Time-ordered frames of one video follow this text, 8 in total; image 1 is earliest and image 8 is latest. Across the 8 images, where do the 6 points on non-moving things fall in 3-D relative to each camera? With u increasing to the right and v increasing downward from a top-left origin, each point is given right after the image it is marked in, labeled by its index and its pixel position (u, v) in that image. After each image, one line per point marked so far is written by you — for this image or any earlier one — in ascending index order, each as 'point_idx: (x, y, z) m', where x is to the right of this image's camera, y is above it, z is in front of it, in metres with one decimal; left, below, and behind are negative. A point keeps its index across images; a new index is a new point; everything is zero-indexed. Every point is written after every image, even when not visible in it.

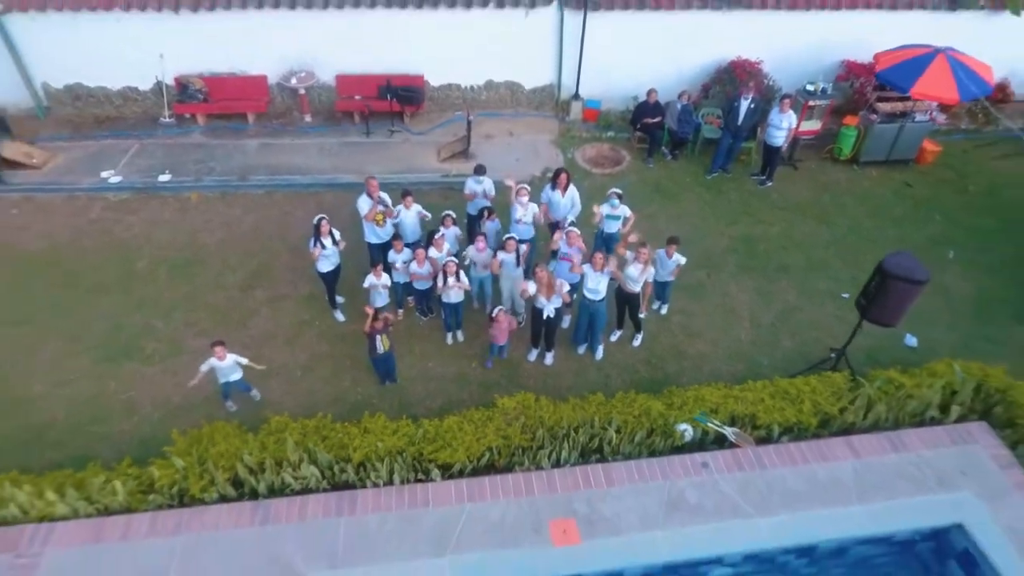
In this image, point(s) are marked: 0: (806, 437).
0: (+2.4, -1.2, +5.3) m
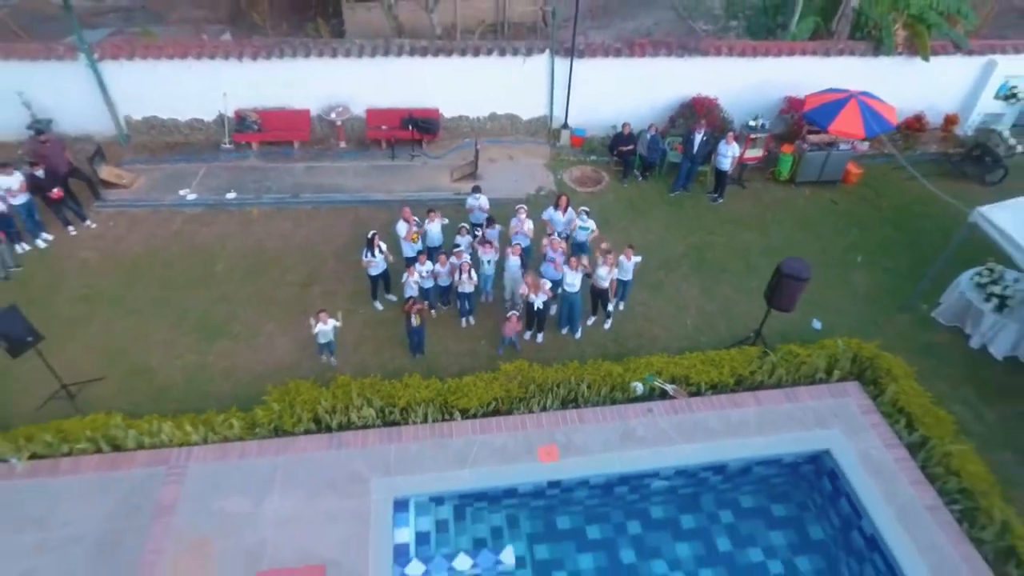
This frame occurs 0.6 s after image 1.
0: (+2.4, -1.1, +7.3) m
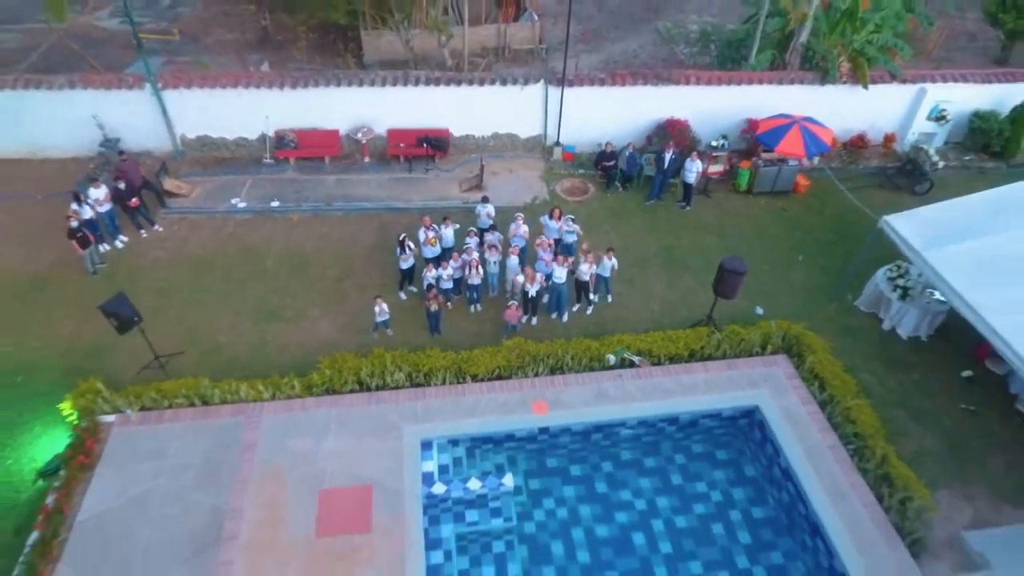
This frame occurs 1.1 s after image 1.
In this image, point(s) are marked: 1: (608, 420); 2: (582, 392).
0: (+2.4, -1.0, +9.3) m
1: (+1.3, -1.7, +8.5) m
2: (+1.0, -1.4, +8.8) m
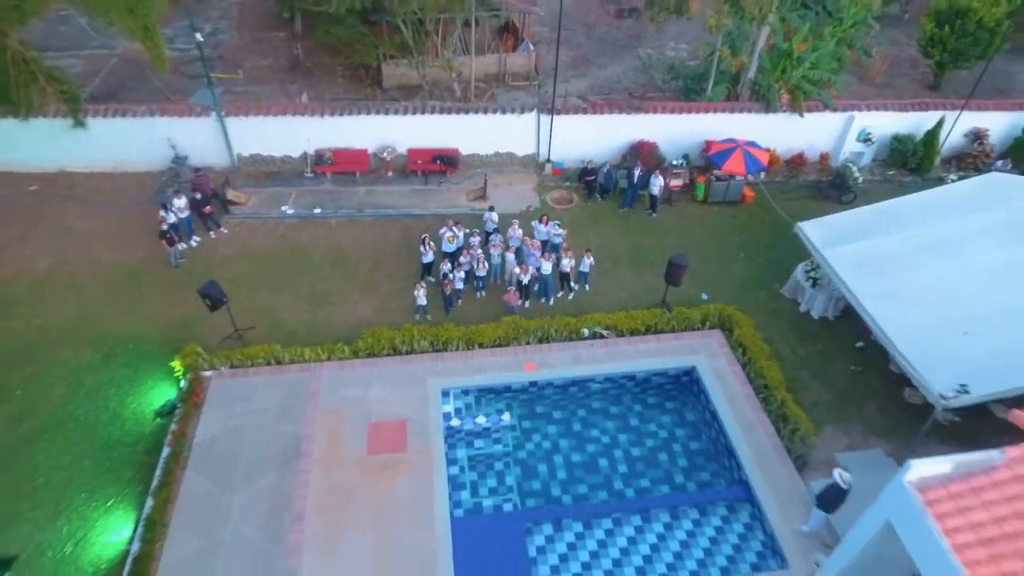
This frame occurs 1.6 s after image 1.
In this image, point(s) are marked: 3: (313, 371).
0: (+2.4, -0.8, +12.1) m
1: (+1.2, -1.5, +11.3) m
2: (+0.9, -1.2, +11.6) m
3: (-3.5, -1.4, +11.3) m
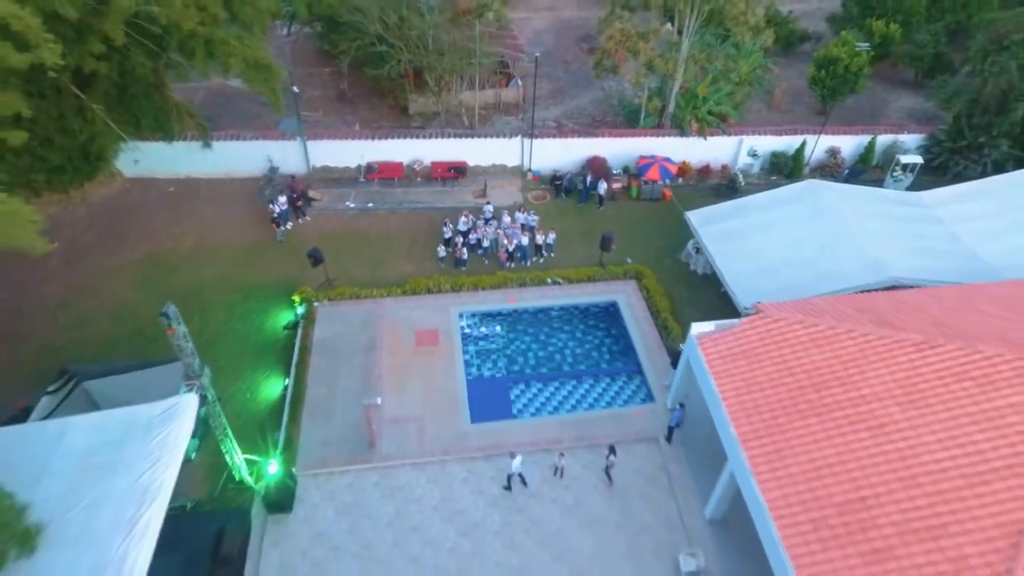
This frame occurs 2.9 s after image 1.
0: (+2.1, +0.2, +19.0) m
1: (+0.9, -0.5, +18.3) m
2: (+0.6, -0.2, +18.6) m
3: (-3.8, -0.4, +18.2) m
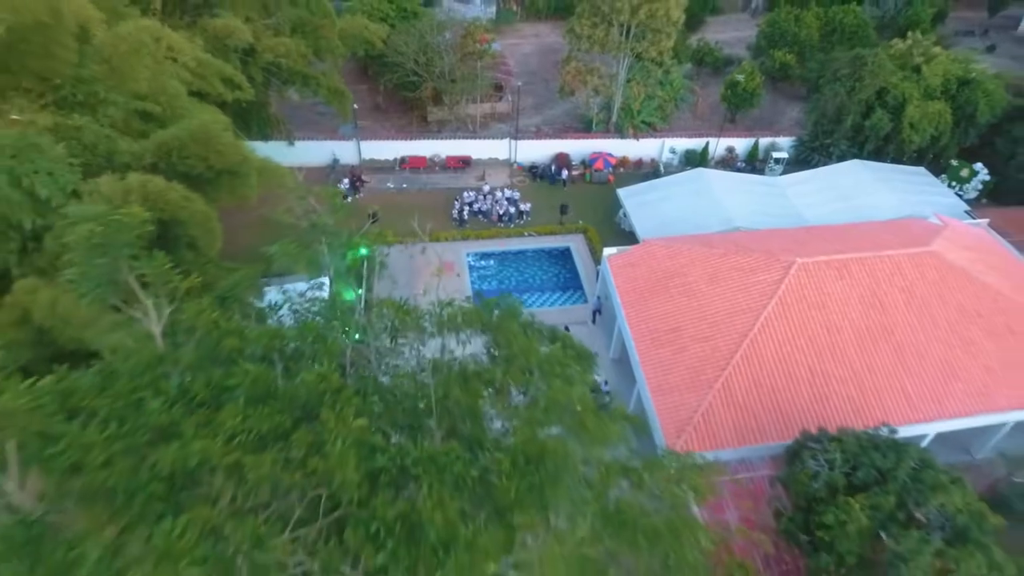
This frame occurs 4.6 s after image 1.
0: (+1.6, +2.4, +28.8) m
1: (+0.5, +1.7, +28.1) m
2: (+0.1, +2.0, +28.4) m
3: (-4.2, +1.8, +28.0) m
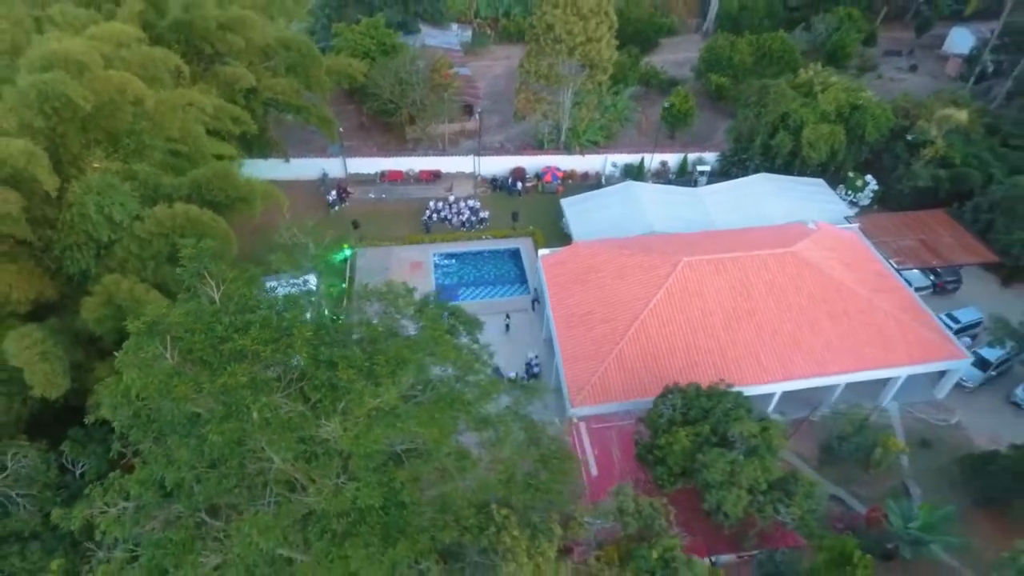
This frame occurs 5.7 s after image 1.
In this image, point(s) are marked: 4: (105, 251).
0: (-0.5, +2.7, +34.5) m
1: (-1.7, +2.0, +33.7) m
2: (-2.0, +2.3, +34.0) m
3: (-6.3, +2.1, +33.6) m
4: (-11.0, +1.0, +17.6) m
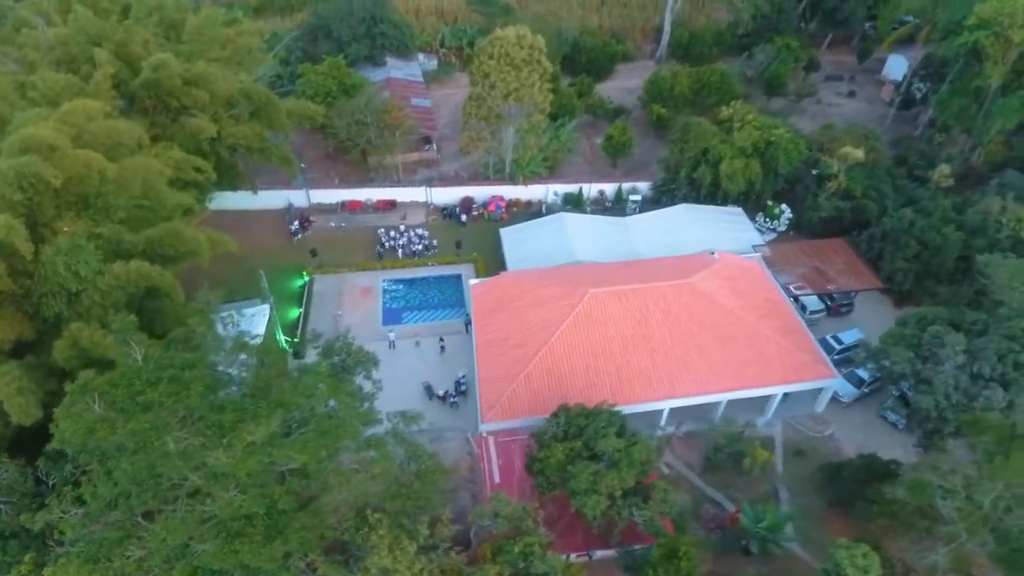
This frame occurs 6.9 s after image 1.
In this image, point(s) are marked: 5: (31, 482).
0: (-3.8, +1.4, +38.1) m
1: (-5.0, +0.7, +37.4) m
2: (-5.3, +1.1, +37.6) m
3: (-9.6, +0.8, +37.3) m
4: (-14.4, -0.4, +21.3) m
5: (-14.5, -5.9, +19.5) m
